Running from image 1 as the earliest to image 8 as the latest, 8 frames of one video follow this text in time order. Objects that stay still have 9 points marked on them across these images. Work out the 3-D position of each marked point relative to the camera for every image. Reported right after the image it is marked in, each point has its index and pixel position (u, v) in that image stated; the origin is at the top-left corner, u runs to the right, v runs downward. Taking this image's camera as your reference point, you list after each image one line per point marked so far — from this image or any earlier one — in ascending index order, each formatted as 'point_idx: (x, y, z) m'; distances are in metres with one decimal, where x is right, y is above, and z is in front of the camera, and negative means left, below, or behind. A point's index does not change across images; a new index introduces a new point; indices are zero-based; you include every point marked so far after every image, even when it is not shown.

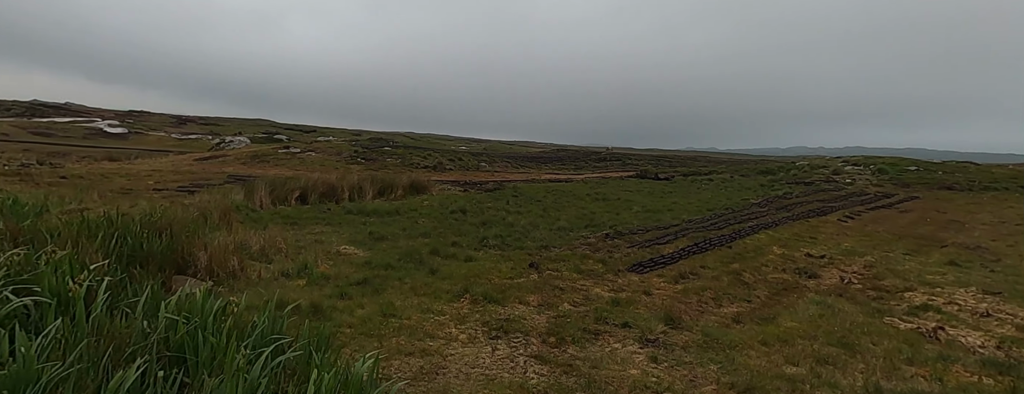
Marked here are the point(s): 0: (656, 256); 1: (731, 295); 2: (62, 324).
0: (+3.0, -1.2, +10.6) m
1: (+3.2, -1.4, +7.5) m
2: (-2.5, -0.7, +2.9) m
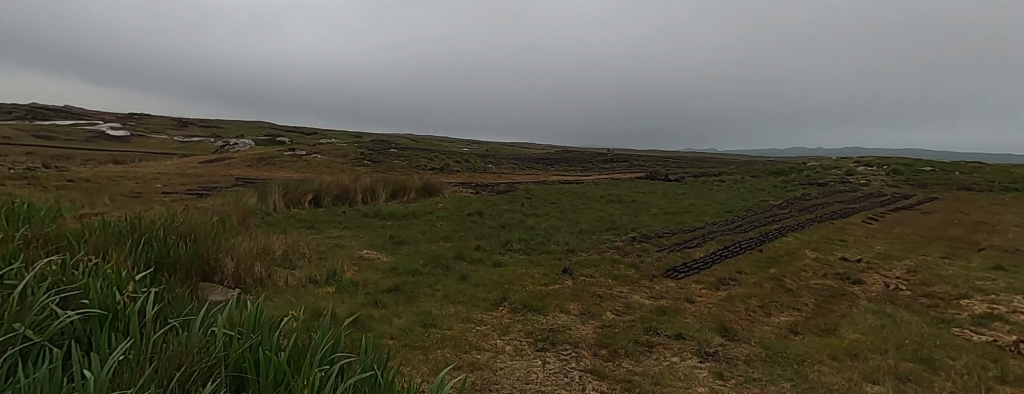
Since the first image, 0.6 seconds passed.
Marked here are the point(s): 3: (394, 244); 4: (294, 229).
0: (+3.5, -1.3, +10.3) m
1: (+3.7, -1.5, +7.2) m
2: (-2.0, -0.8, +2.6) m
3: (-2.8, -1.2, +12.4) m
4: (-5.6, -0.8, +13.2) m
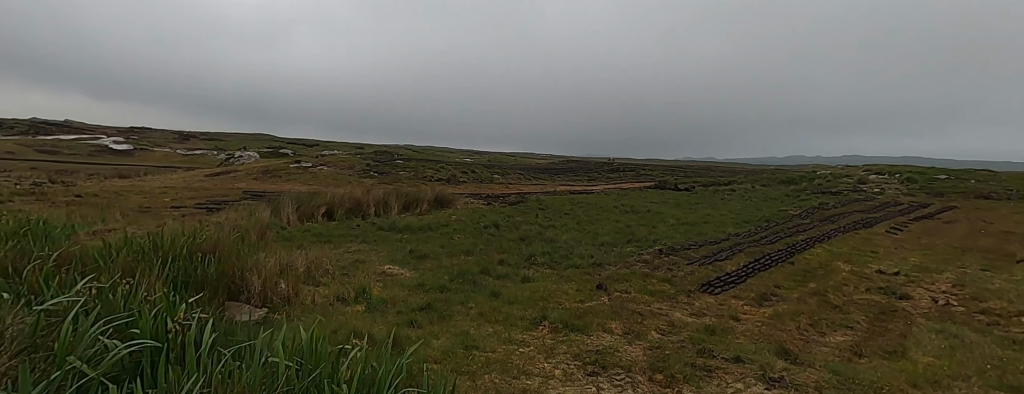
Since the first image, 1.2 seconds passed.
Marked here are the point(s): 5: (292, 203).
0: (+4.1, -1.5, +10.0) m
1: (+4.2, -1.6, +6.8) m
2: (-1.5, -0.9, +2.4) m
3: (-2.3, -1.5, +12.1) m
4: (-5.1, -1.2, +13.0) m
5: (-8.5, -0.2, +19.9) m
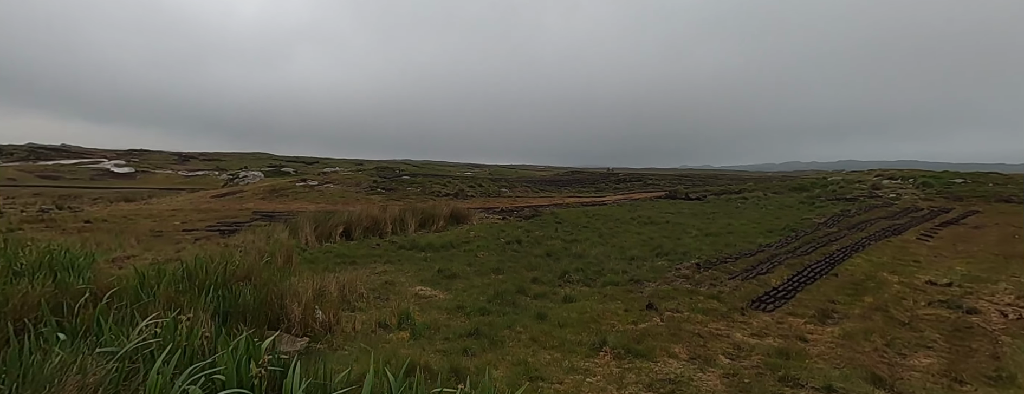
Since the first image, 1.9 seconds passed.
0: (+4.8, -1.7, +9.6) m
1: (+4.9, -1.8, +6.5) m
2: (-0.9, -1.0, +2.0) m
3: (-1.5, -1.9, +11.8) m
4: (-4.3, -1.7, +12.7) m
5: (-7.7, -1.0, +19.7) m
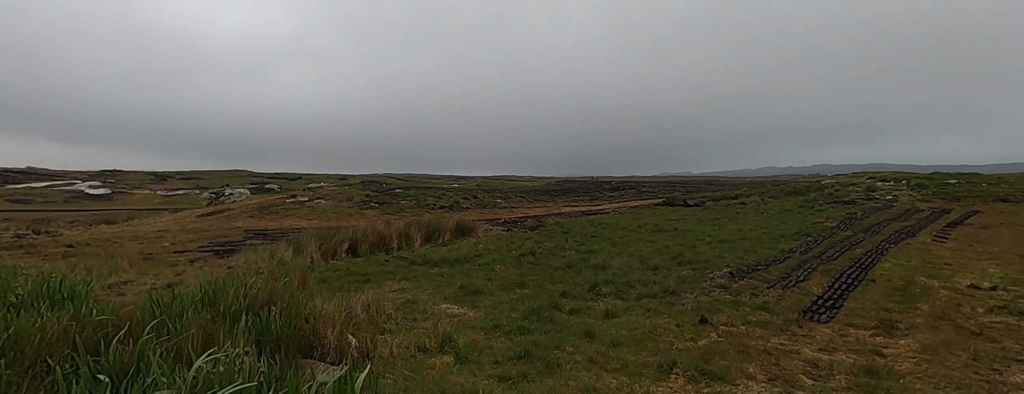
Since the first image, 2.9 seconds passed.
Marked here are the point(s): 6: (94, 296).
0: (+5.4, -1.8, +9.2) m
1: (+5.6, -1.8, +6.1) m
2: (-0.2, -1.1, +1.6) m
3: (-1.0, -2.2, +11.3) m
4: (-3.8, -2.1, +12.1) m
5: (-7.3, -1.6, +19.0) m
6: (-7.3, -1.7, +9.0) m
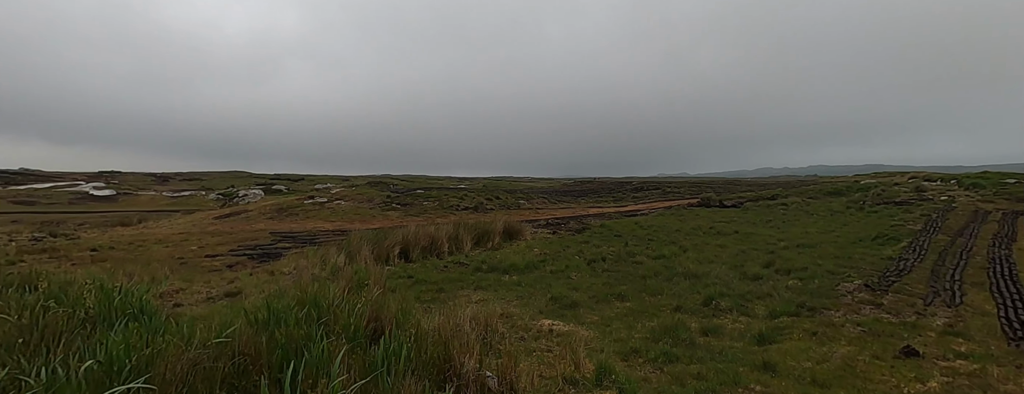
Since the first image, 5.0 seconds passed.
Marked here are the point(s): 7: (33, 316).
0: (+7.3, -1.8, +7.7) m
1: (+7.4, -1.8, +4.6) m
2: (+1.6, -1.1, +0.2) m
3: (+1.0, -2.2, +10.0) m
4: (-1.8, -2.1, +10.9) m
5: (-5.1, -1.6, +17.9) m
6: (-5.4, -1.7, +7.9) m
7: (-5.3, -1.3, +5.7) m
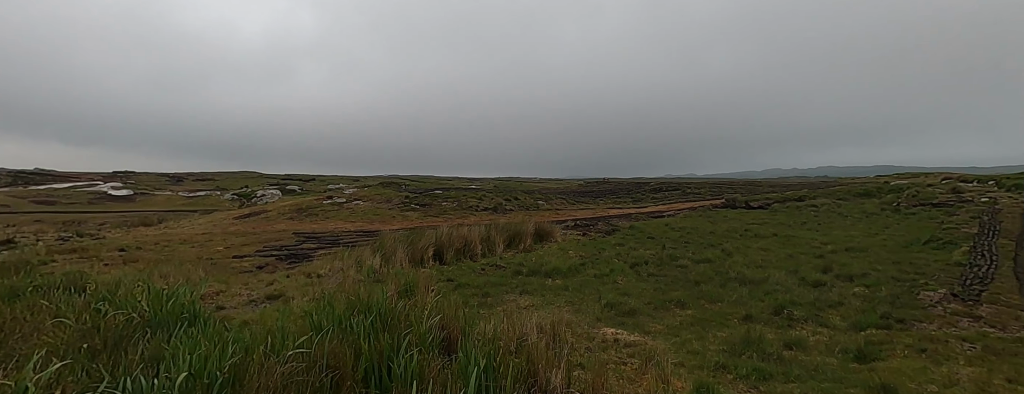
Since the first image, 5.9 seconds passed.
0: (+8.3, -1.9, +7.0) m
1: (+8.3, -1.9, +3.9) m
2: (+2.4, -1.1, -0.3) m
3: (+2.1, -2.2, +9.4) m
4: (-0.7, -2.1, +10.4) m
5: (-3.9, -1.6, +17.5) m
6: (-4.4, -1.7, +7.5) m
7: (-4.4, -1.3, +5.3) m
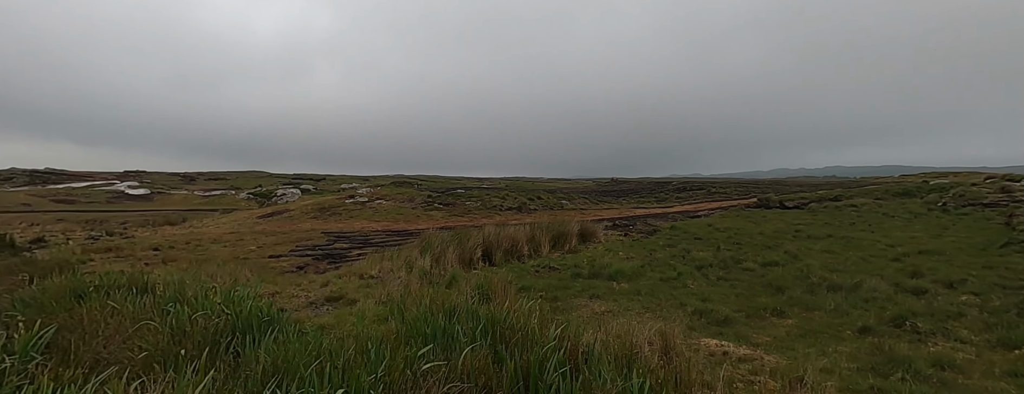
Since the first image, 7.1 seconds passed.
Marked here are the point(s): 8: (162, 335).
0: (+9.7, -1.8, +5.9) m
1: (+9.6, -1.8, +2.8) m
2: (+3.5, -1.1, -1.2) m
3: (+3.5, -2.2, +8.5) m
4: (+0.8, -2.1, +9.6) m
5: (-2.2, -1.6, +16.8) m
6: (-3.0, -1.7, +6.8) m
7: (-3.0, -1.2, +4.7) m
8: (-3.0, -1.2, +4.4) m
